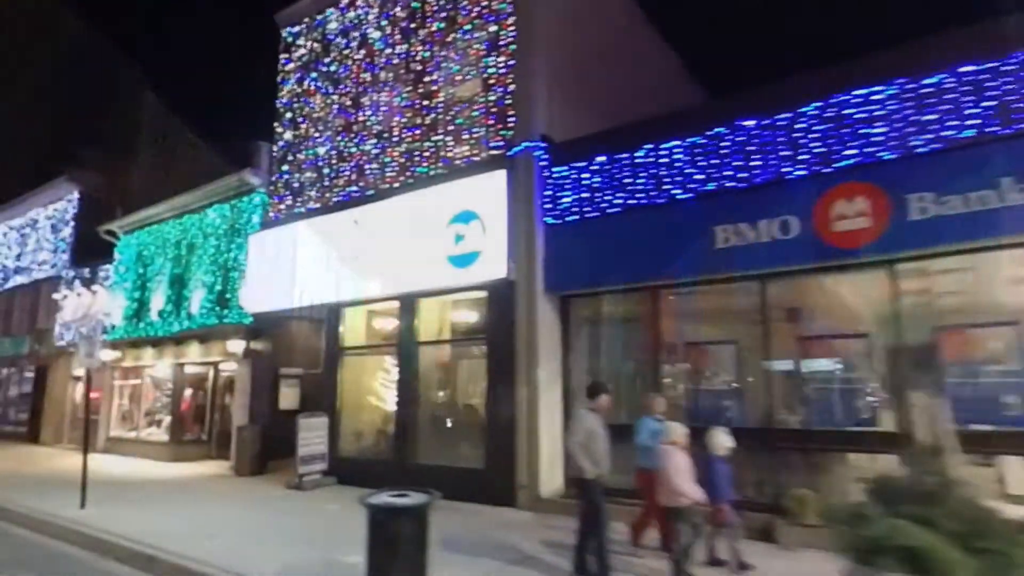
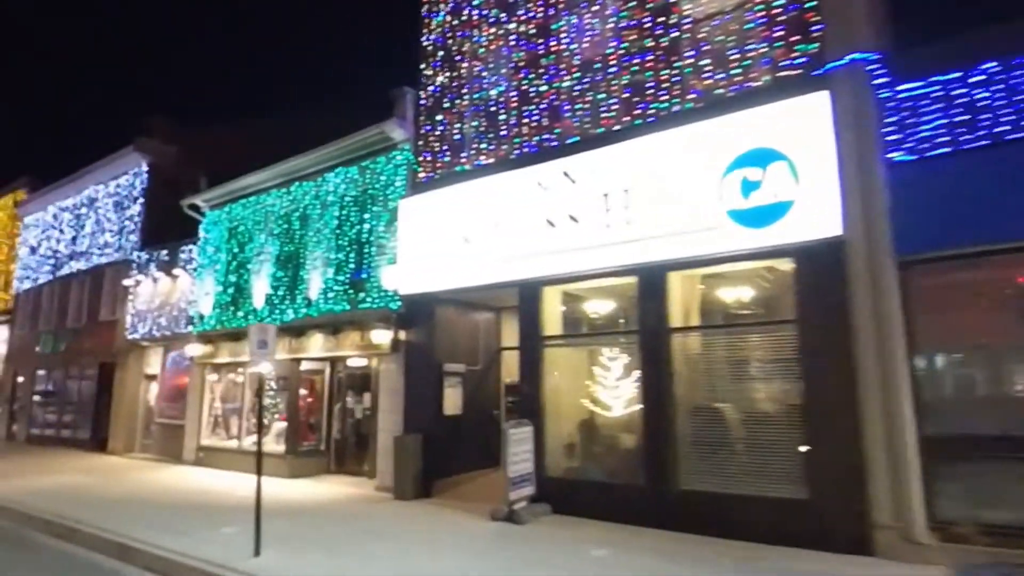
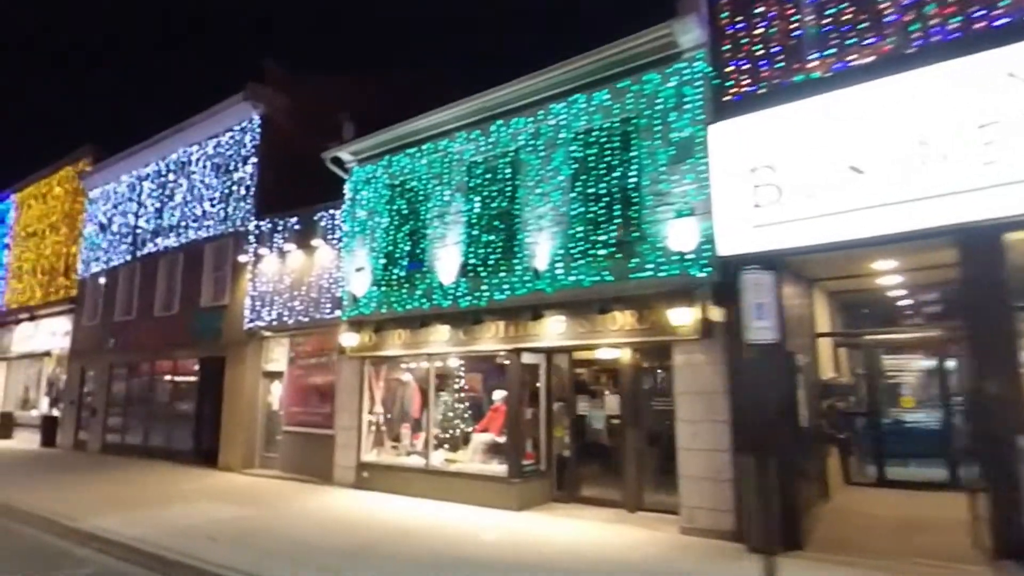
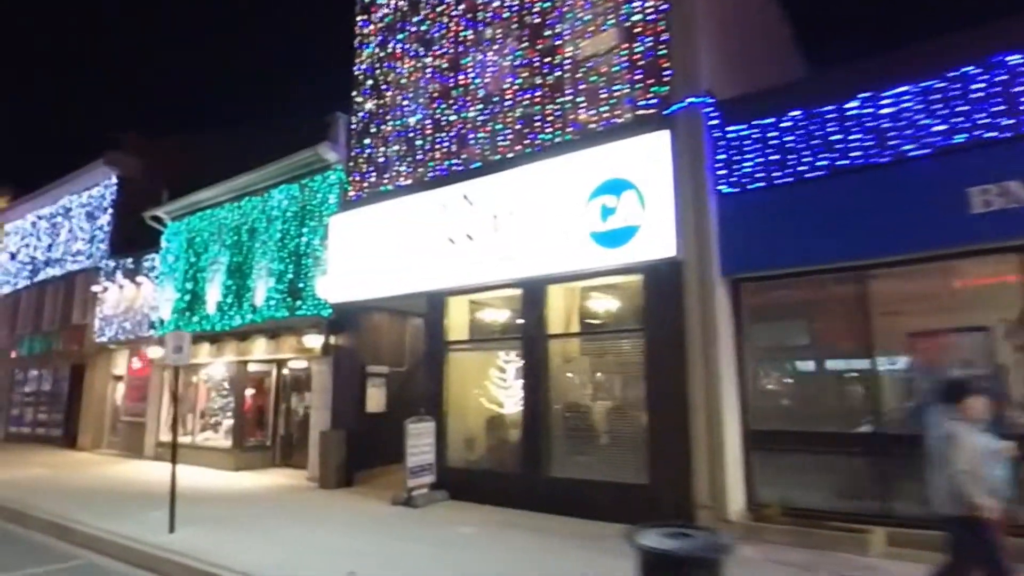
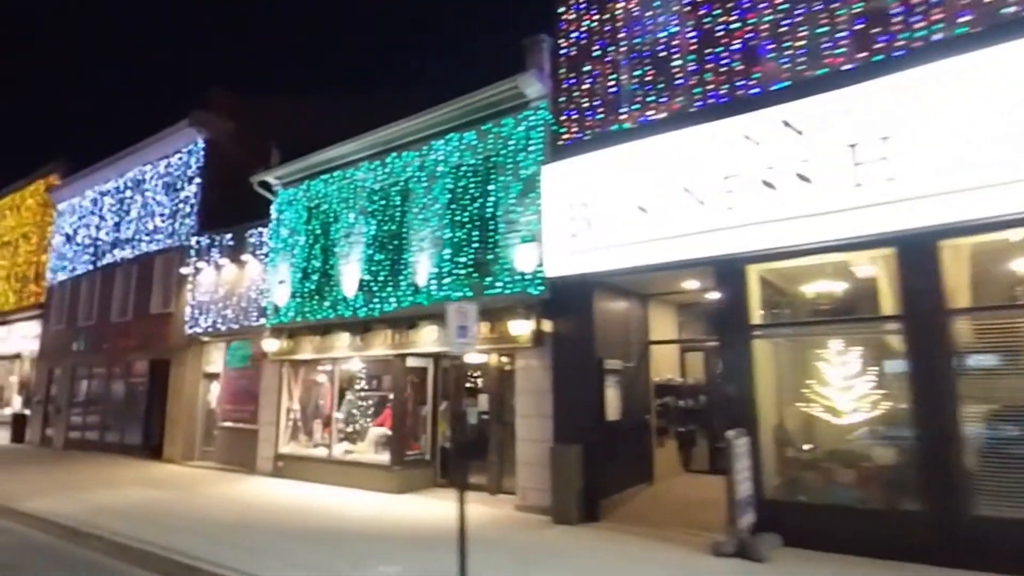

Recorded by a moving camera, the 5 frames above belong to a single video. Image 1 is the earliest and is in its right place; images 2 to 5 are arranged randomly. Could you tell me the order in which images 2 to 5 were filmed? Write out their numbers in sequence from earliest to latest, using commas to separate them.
4, 2, 5, 3
